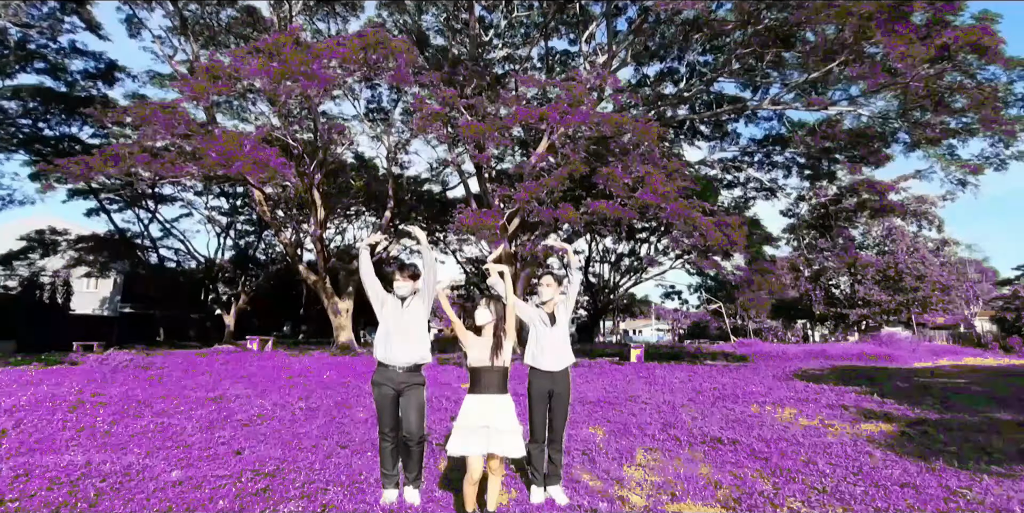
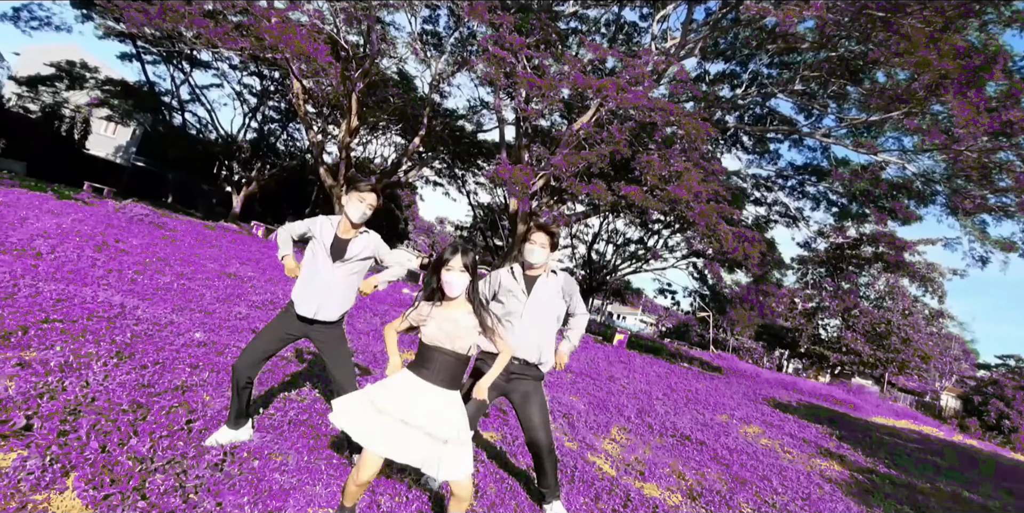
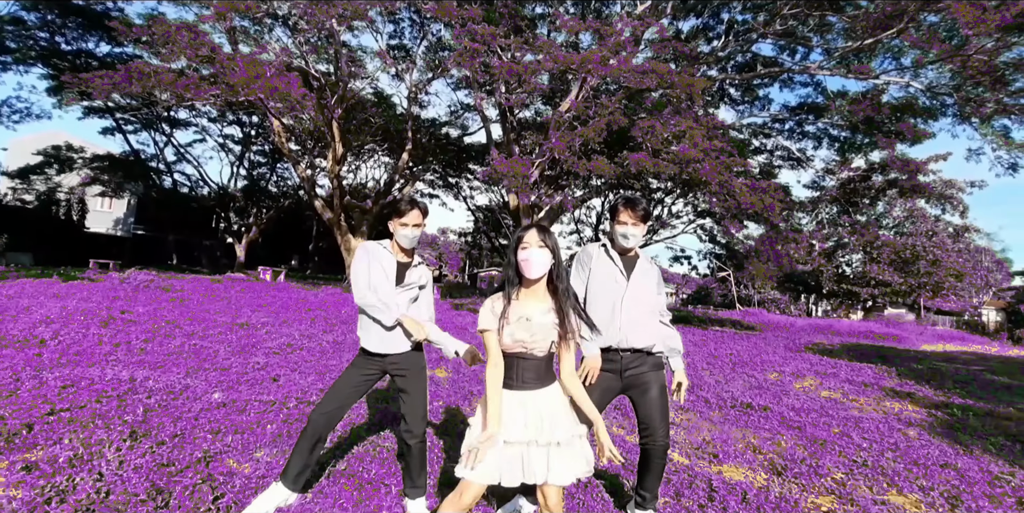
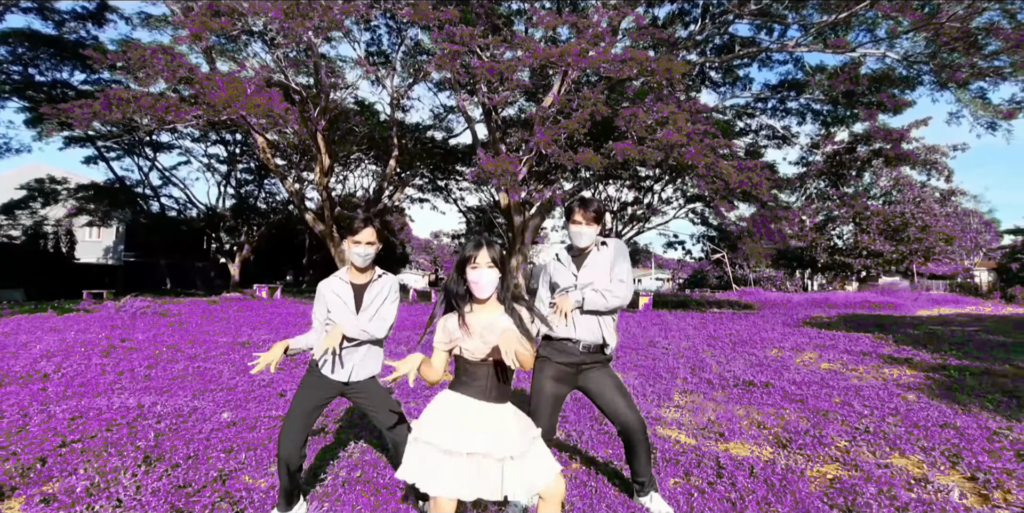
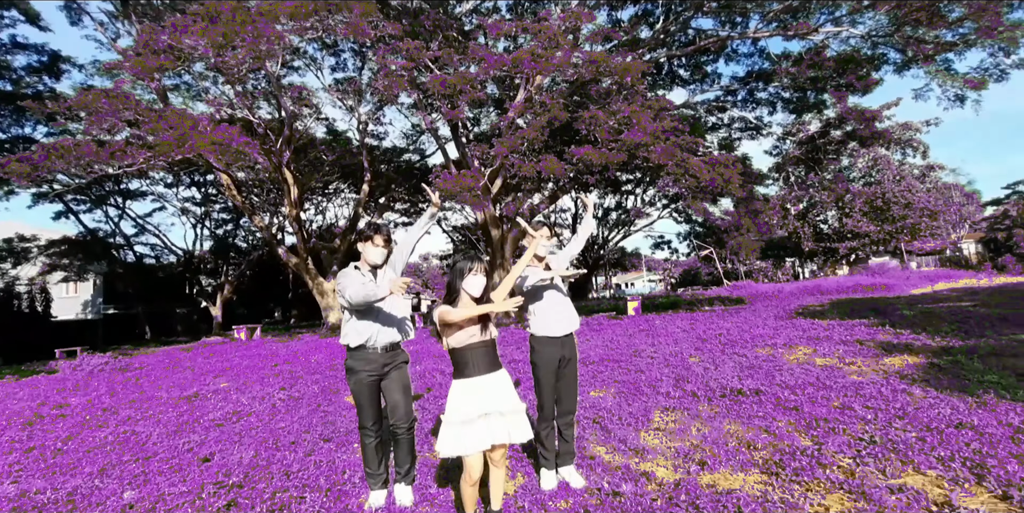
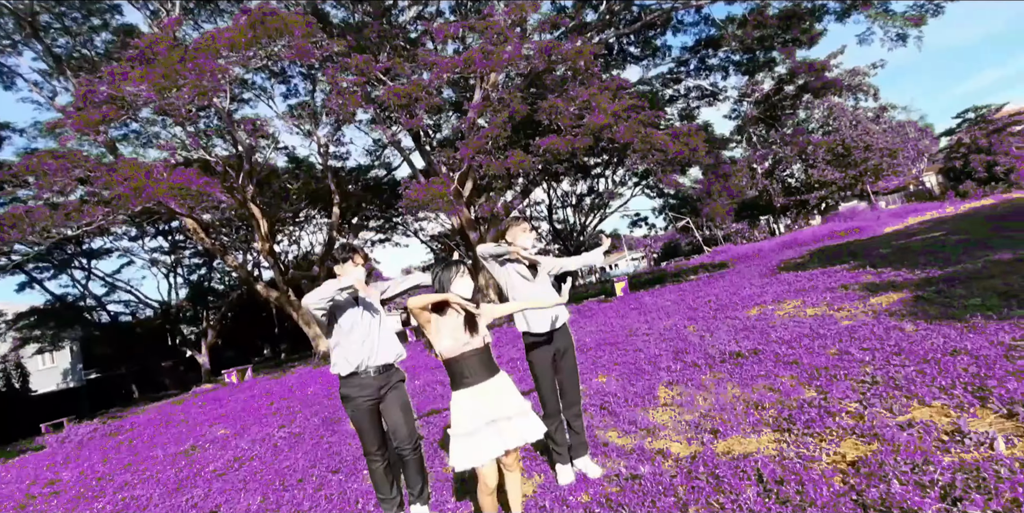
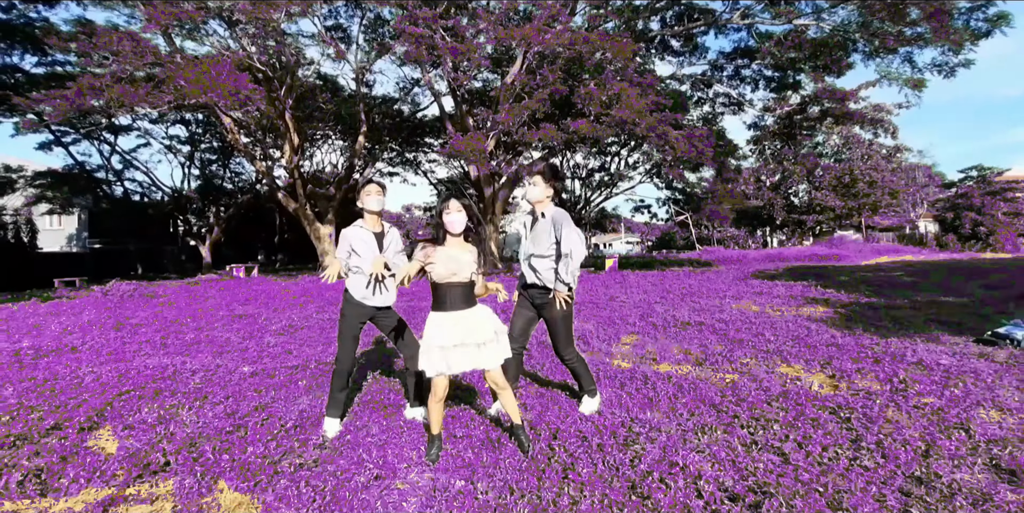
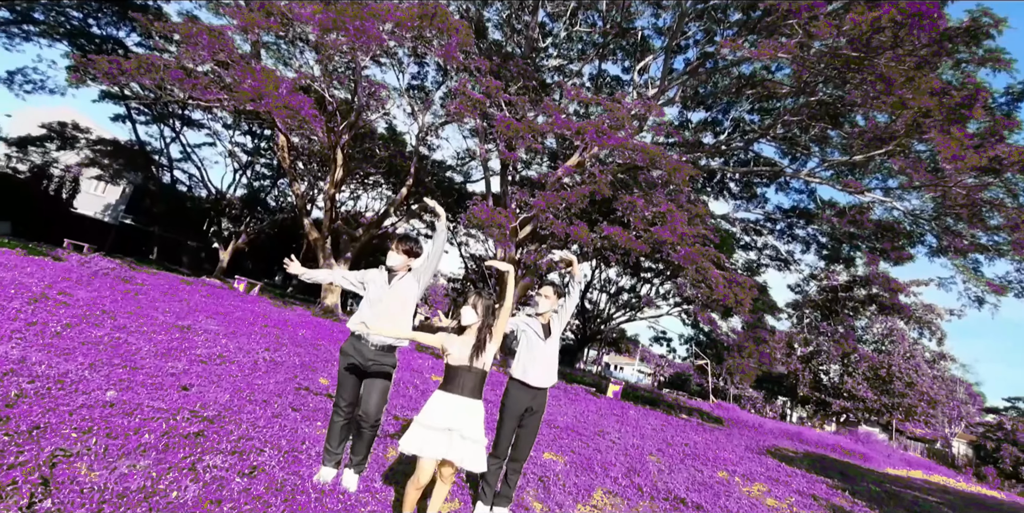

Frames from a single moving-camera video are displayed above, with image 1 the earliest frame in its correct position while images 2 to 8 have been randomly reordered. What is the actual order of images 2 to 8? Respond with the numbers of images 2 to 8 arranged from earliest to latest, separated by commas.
8, 5, 2, 3, 4, 7, 6
